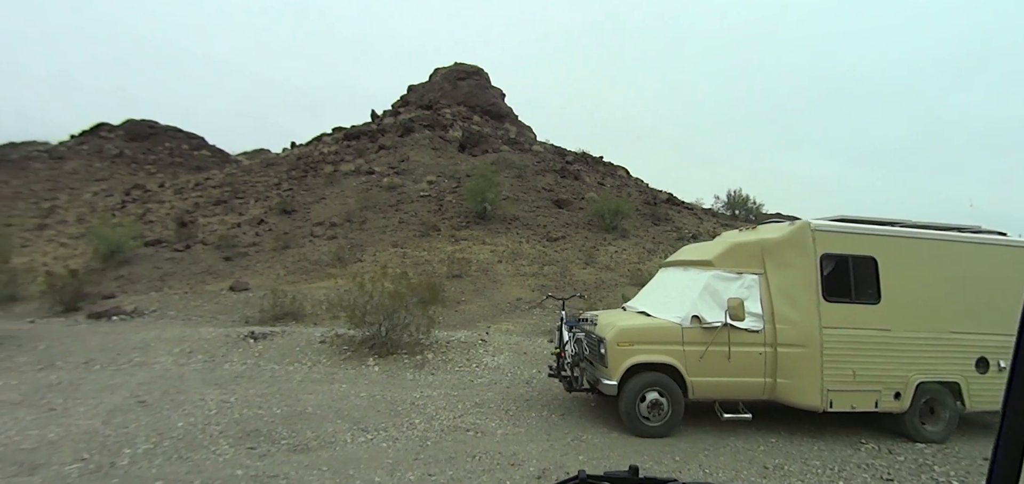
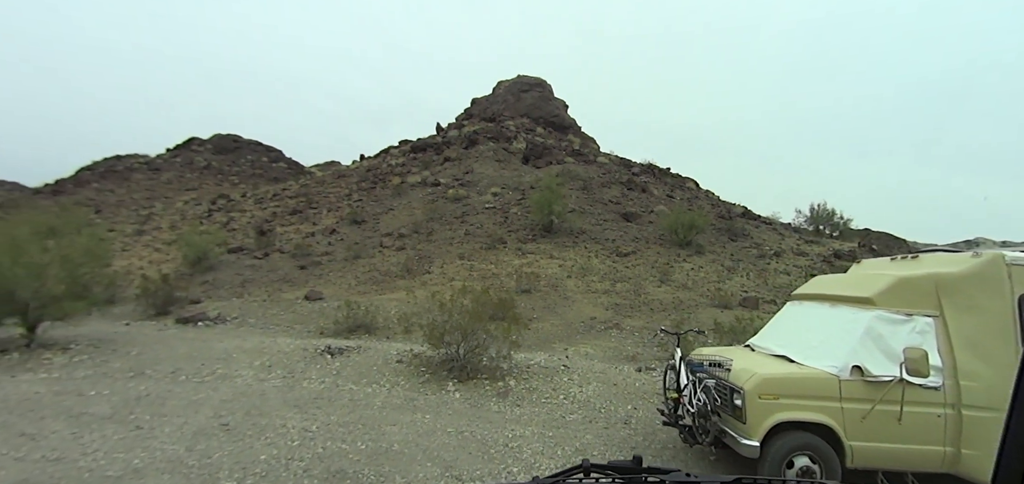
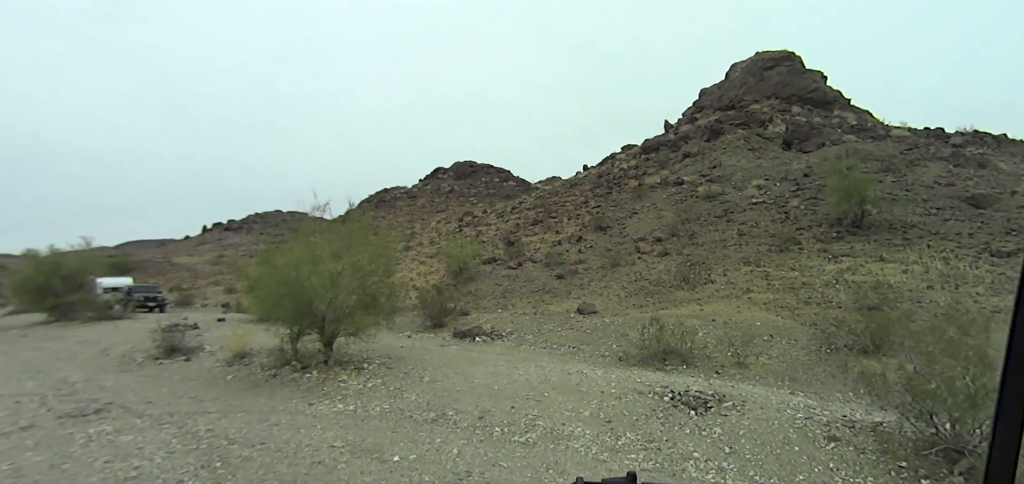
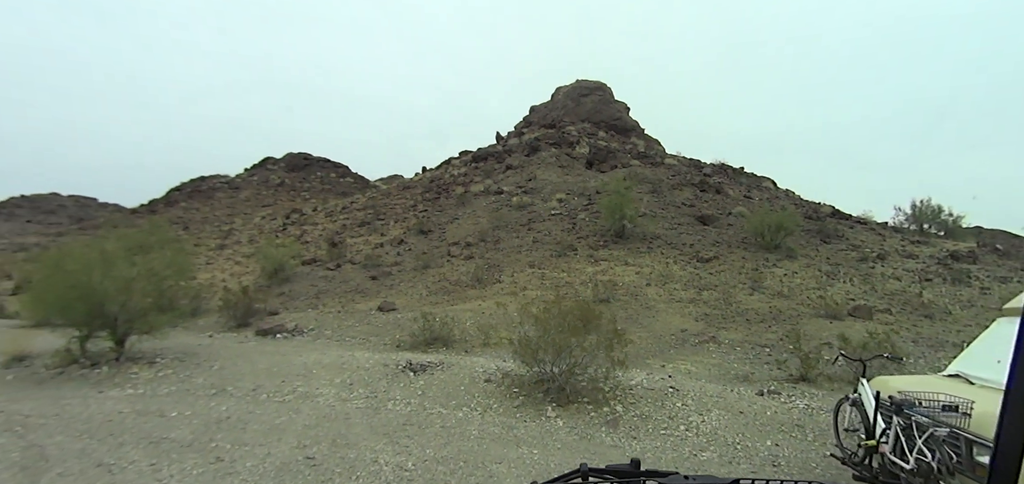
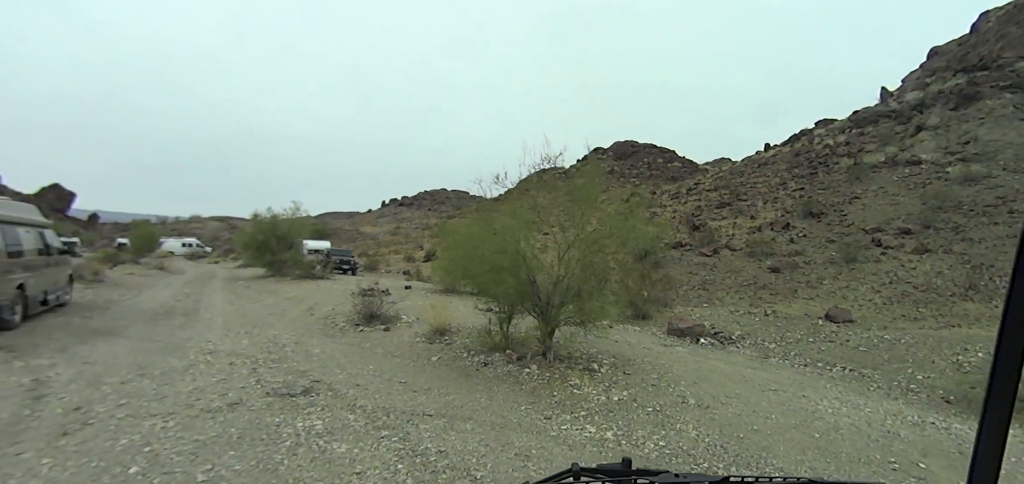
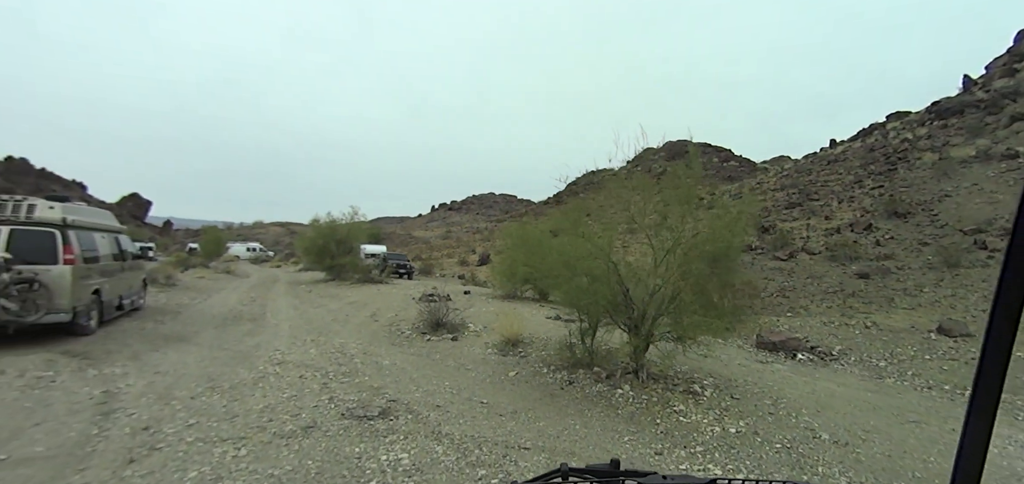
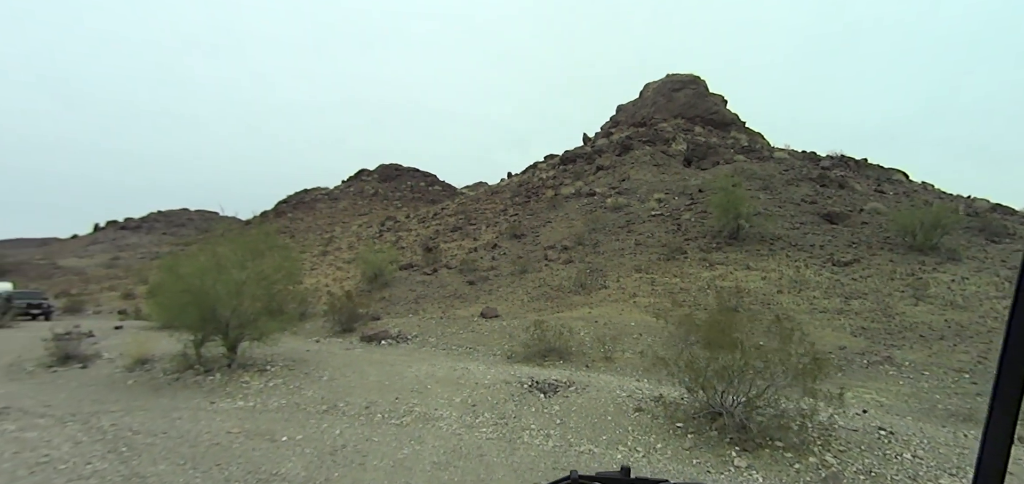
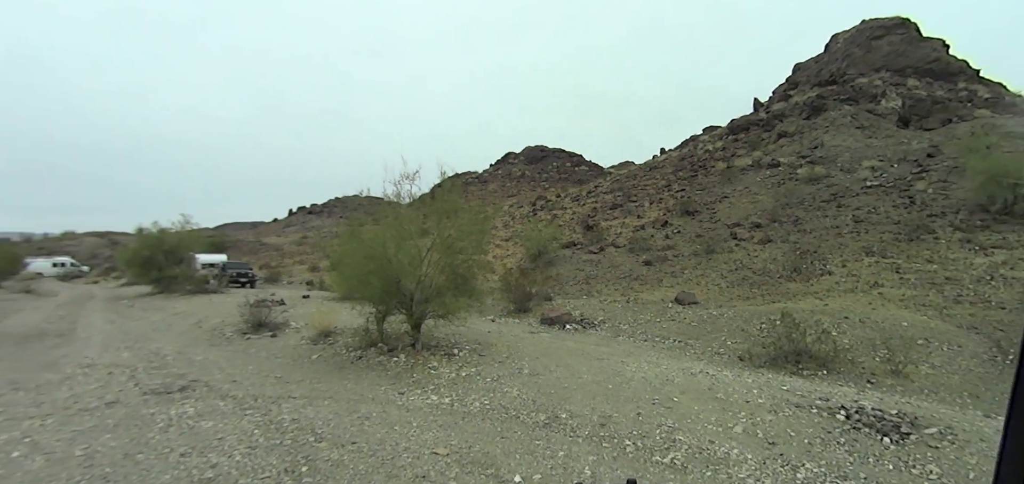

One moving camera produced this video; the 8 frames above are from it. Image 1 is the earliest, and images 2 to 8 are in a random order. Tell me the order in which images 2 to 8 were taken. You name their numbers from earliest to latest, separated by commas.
2, 4, 7, 3, 8, 5, 6
